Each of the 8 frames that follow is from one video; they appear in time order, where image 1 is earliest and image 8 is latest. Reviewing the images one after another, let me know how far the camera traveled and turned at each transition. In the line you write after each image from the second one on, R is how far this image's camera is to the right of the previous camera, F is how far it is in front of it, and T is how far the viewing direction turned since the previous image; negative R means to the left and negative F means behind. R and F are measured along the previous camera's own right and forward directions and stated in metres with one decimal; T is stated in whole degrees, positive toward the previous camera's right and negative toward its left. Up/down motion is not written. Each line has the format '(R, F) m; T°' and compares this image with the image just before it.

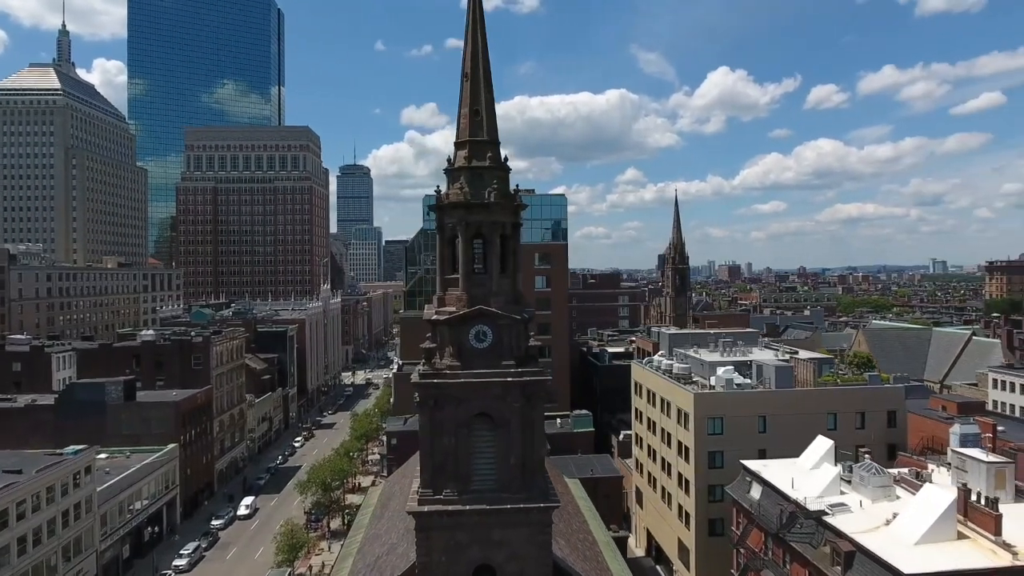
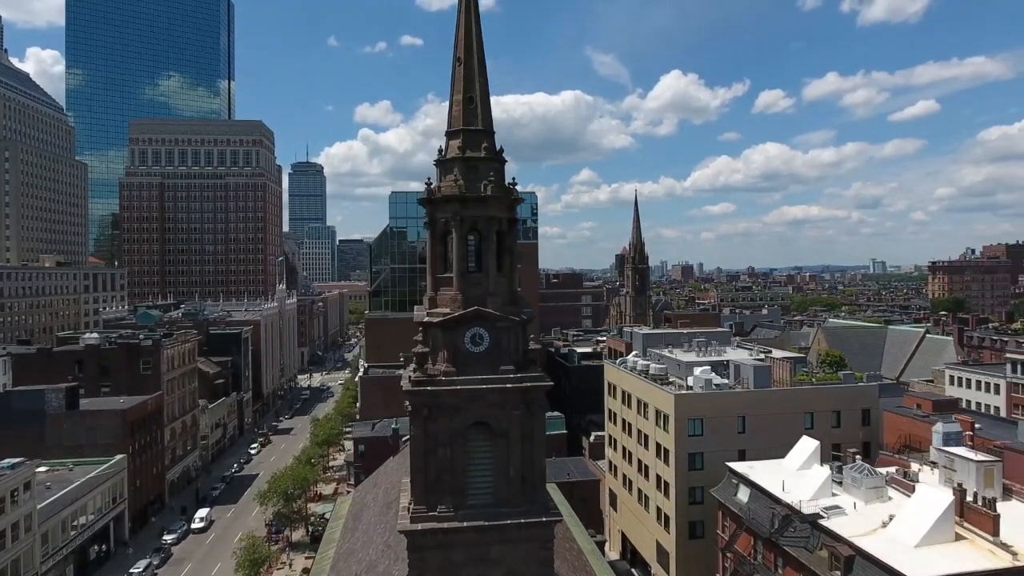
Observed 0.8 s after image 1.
(-1.5, +1.7) m; +4°
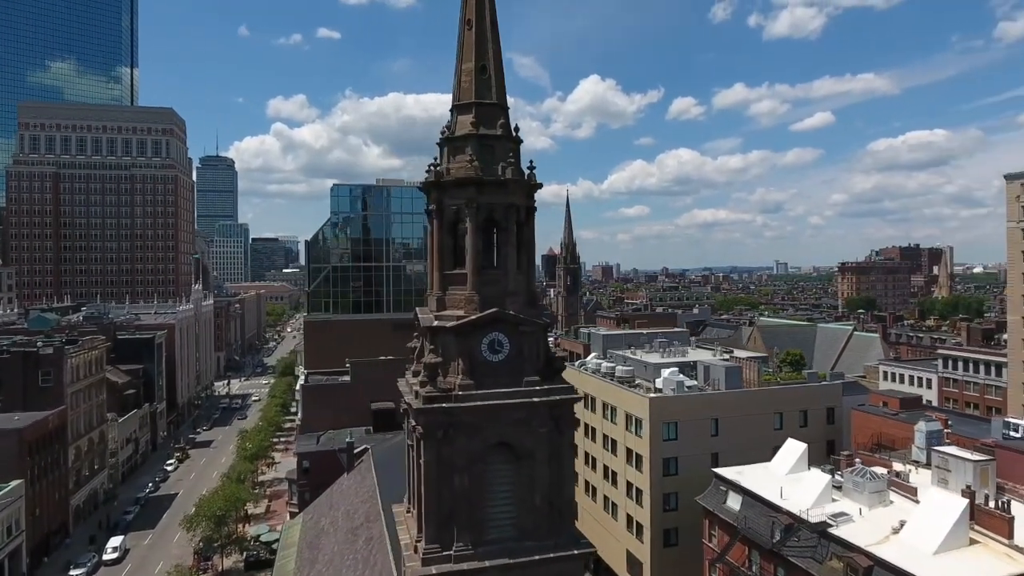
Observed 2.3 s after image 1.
(-3.2, +3.3) m; +7°
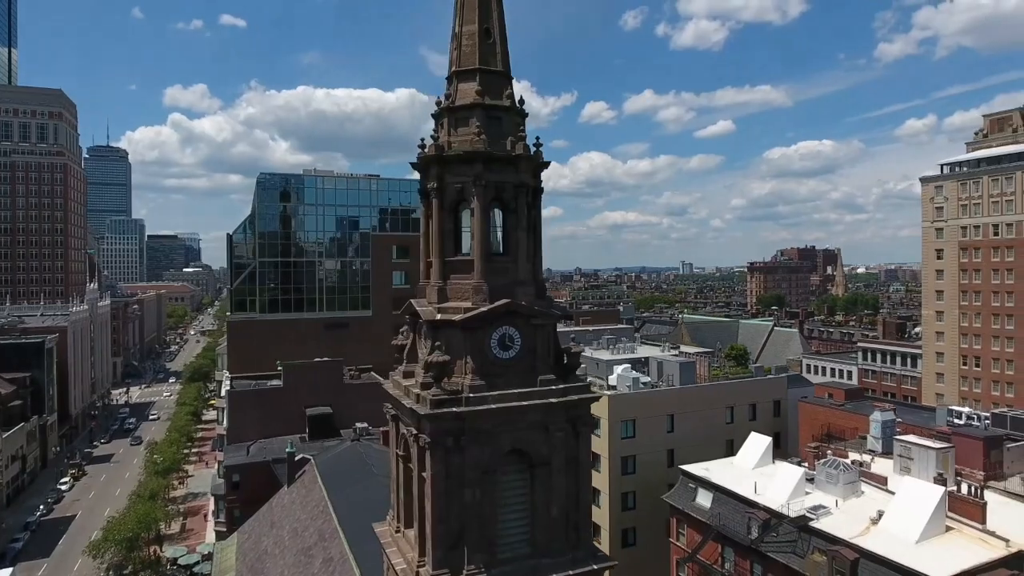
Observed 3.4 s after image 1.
(-2.7, +2.2) m; +8°
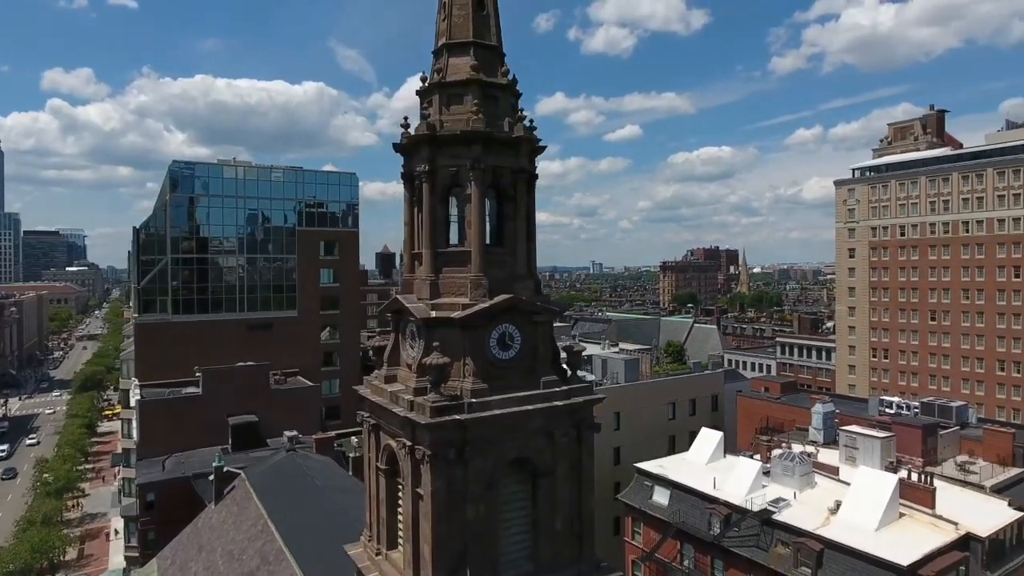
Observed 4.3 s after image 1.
(-2.2, +1.6) m; +8°
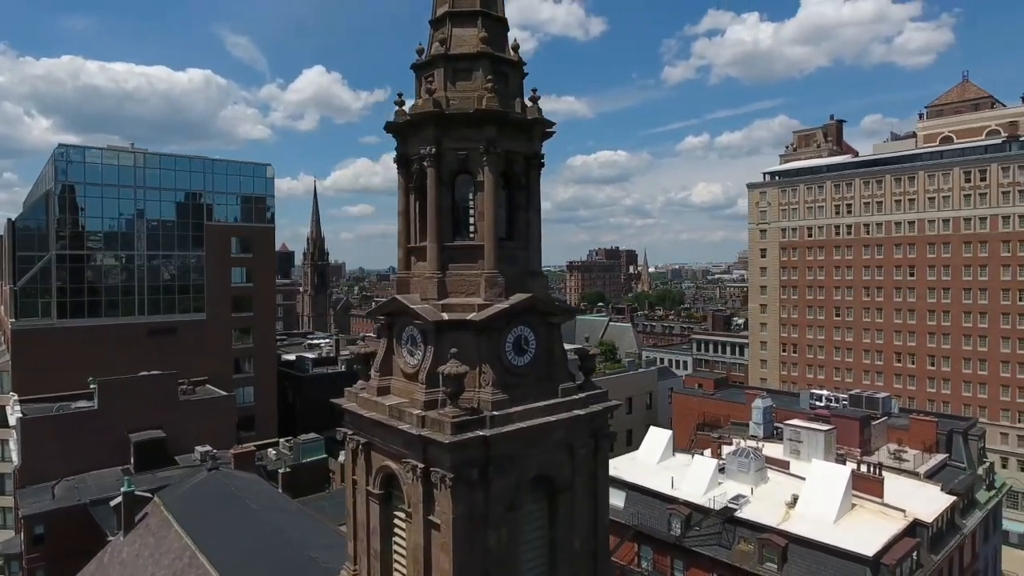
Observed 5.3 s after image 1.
(-2.6, +1.8) m; +9°
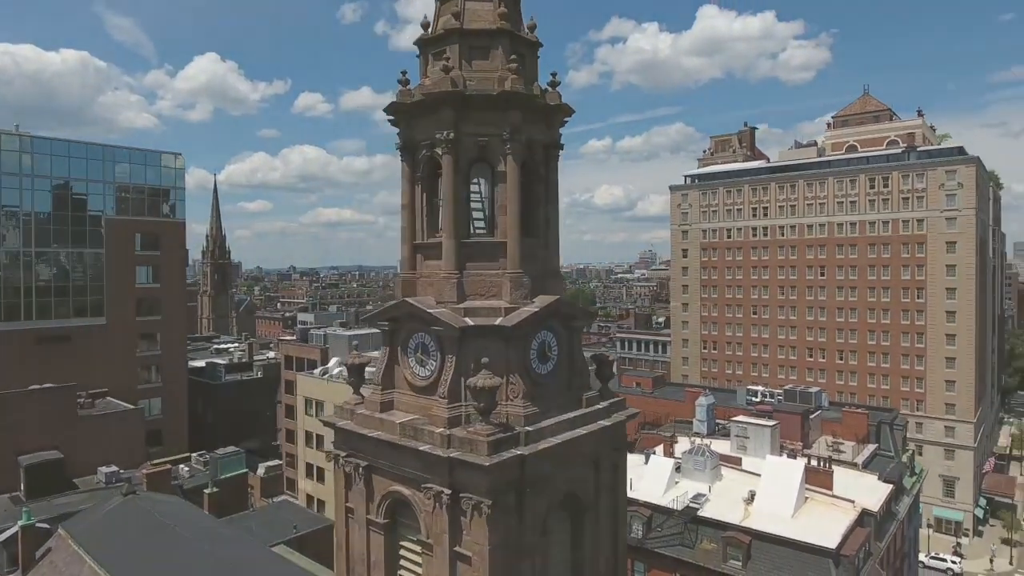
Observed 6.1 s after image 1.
(-2.4, +1.5) m; +8°
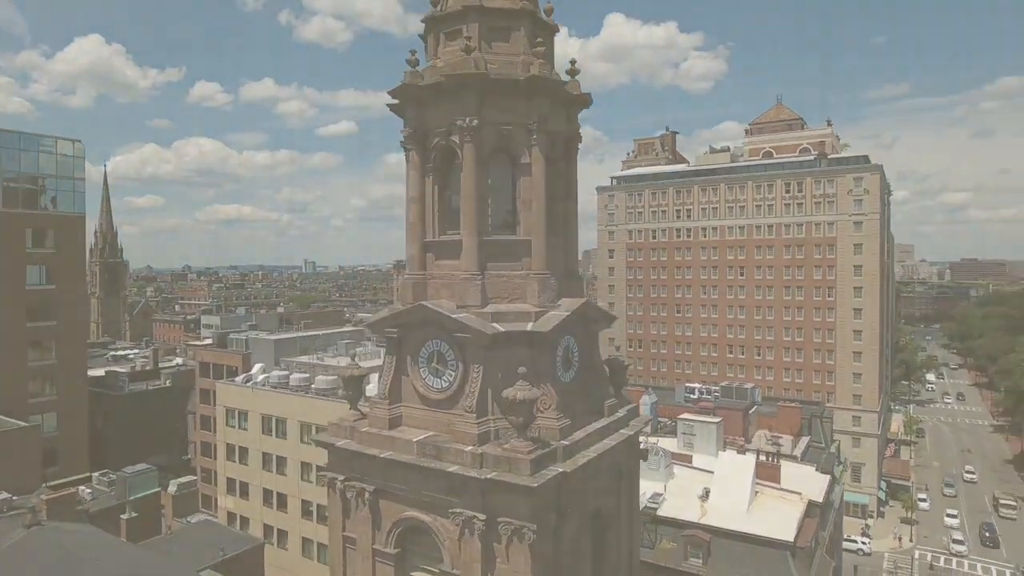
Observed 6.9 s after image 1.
(-2.1, +1.2) m; +8°
